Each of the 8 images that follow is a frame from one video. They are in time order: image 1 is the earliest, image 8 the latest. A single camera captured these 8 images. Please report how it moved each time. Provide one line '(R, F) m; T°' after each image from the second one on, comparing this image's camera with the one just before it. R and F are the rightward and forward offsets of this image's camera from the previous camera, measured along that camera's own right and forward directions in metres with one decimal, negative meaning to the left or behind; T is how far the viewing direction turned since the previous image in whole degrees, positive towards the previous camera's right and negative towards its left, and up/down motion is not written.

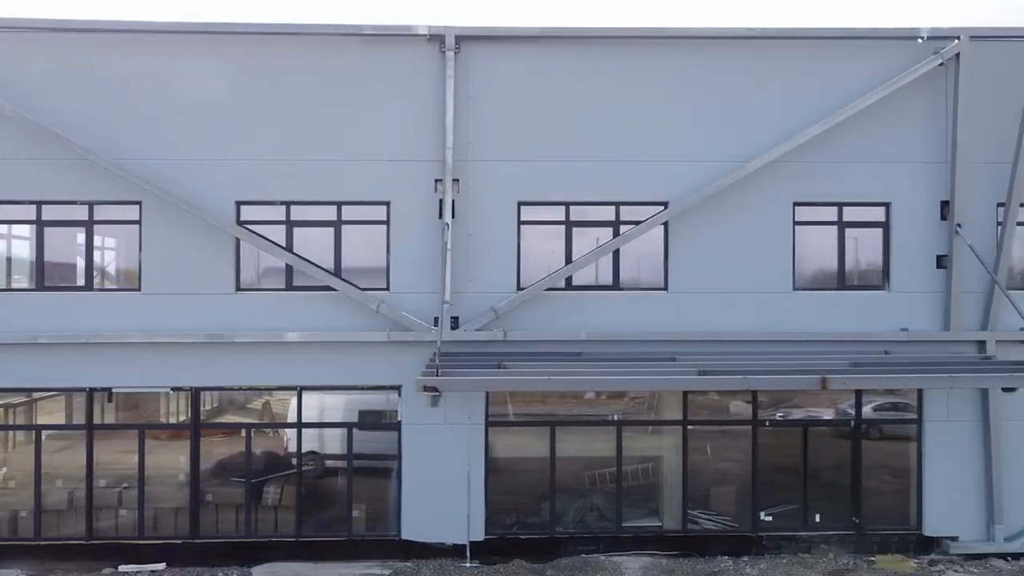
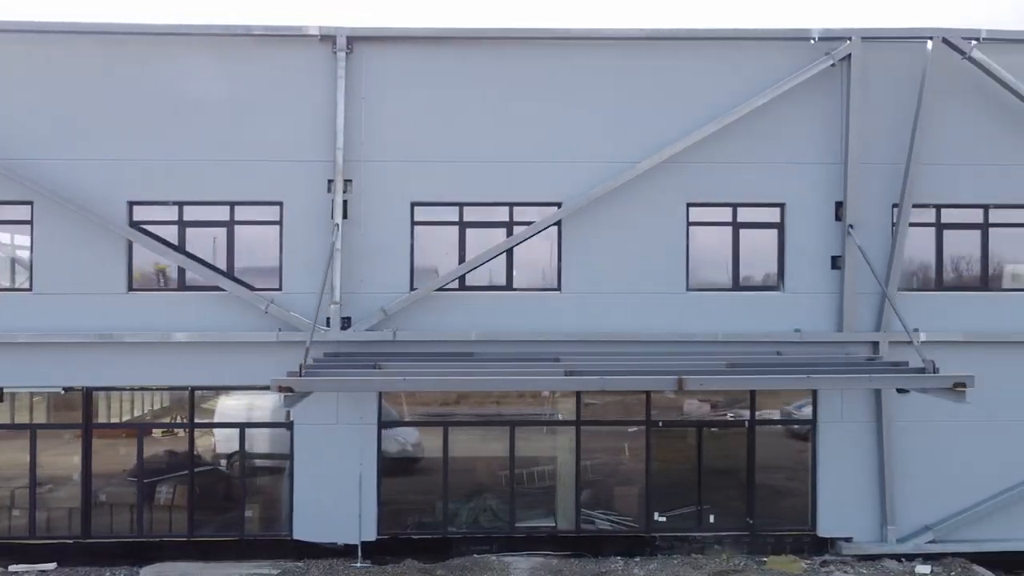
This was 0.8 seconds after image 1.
(+1.5, 0.0) m; 0°
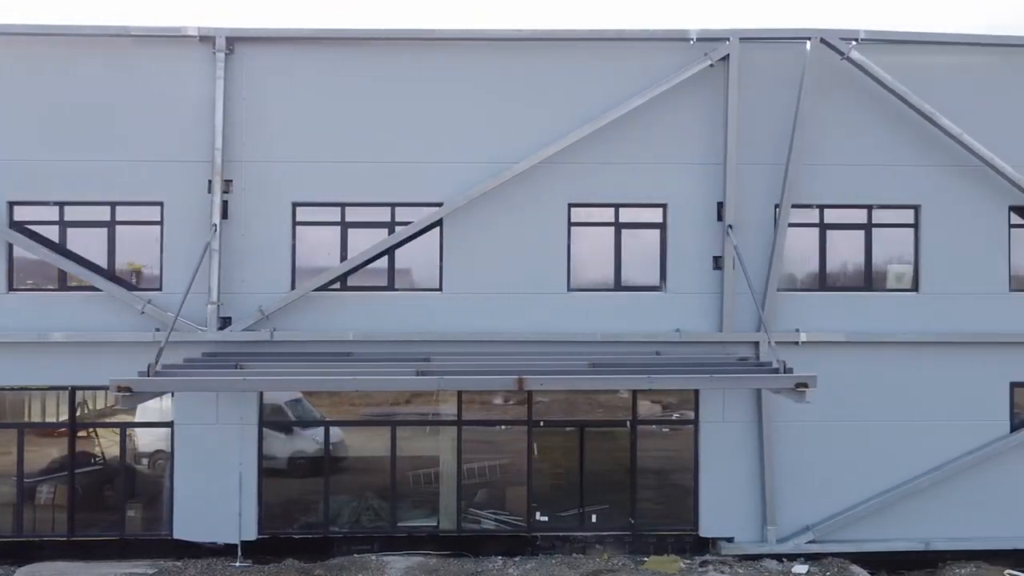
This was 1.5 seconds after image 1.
(+1.6, 0.0) m; 0°
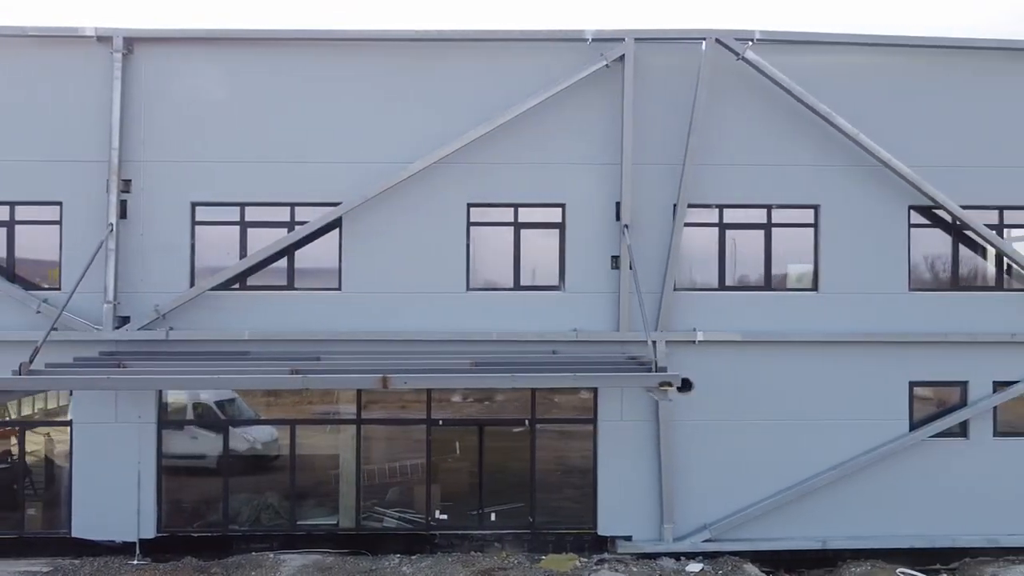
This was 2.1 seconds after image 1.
(+1.4, 0.0) m; 0°
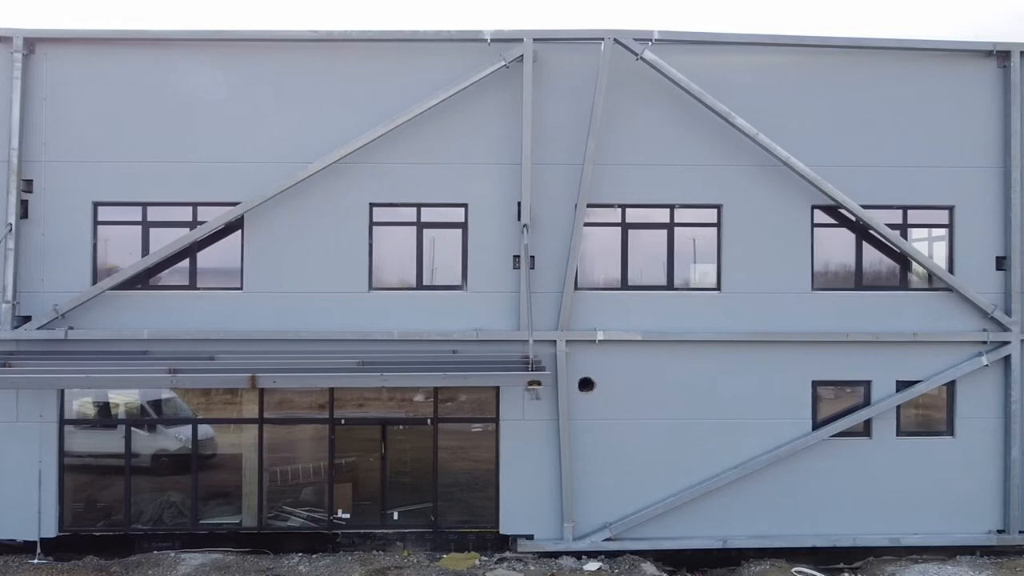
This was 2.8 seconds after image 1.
(+1.4, 0.0) m; 0°
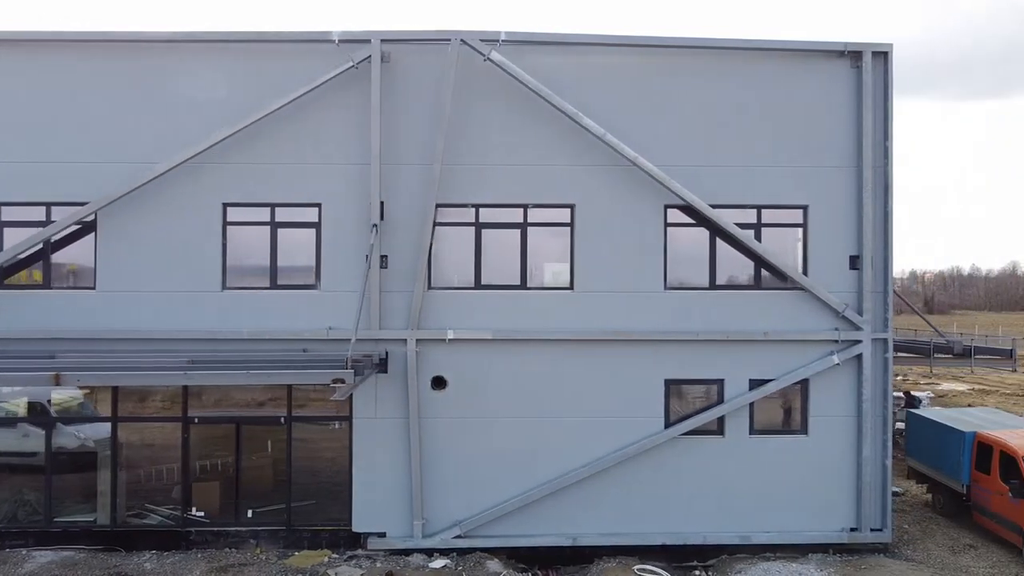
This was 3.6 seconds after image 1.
(+2.1, -0.1) m; 0°
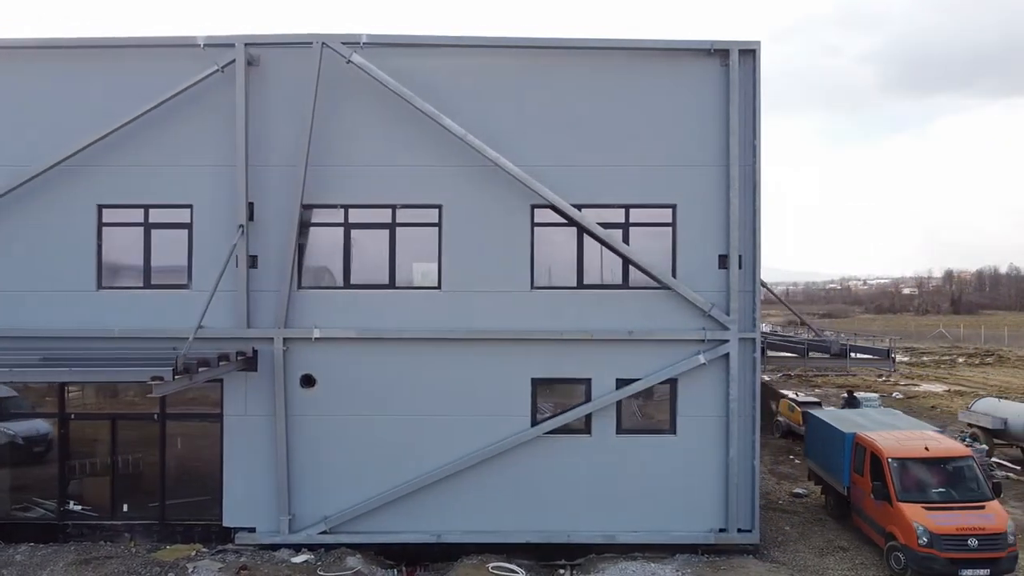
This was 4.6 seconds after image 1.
(+2.3, -0.1) m; -2°
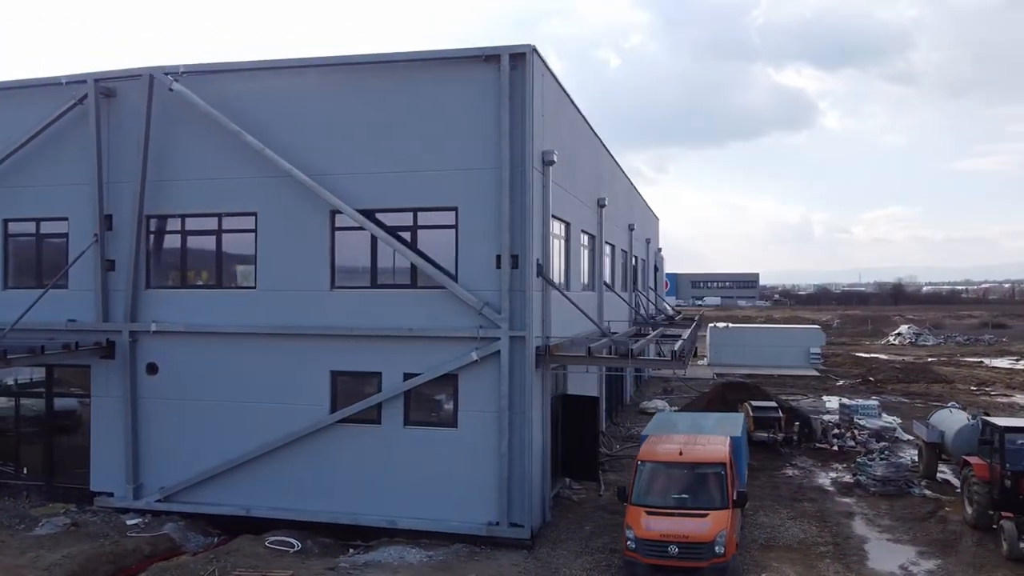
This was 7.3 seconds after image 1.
(+6.1, +0.1) m; -14°
